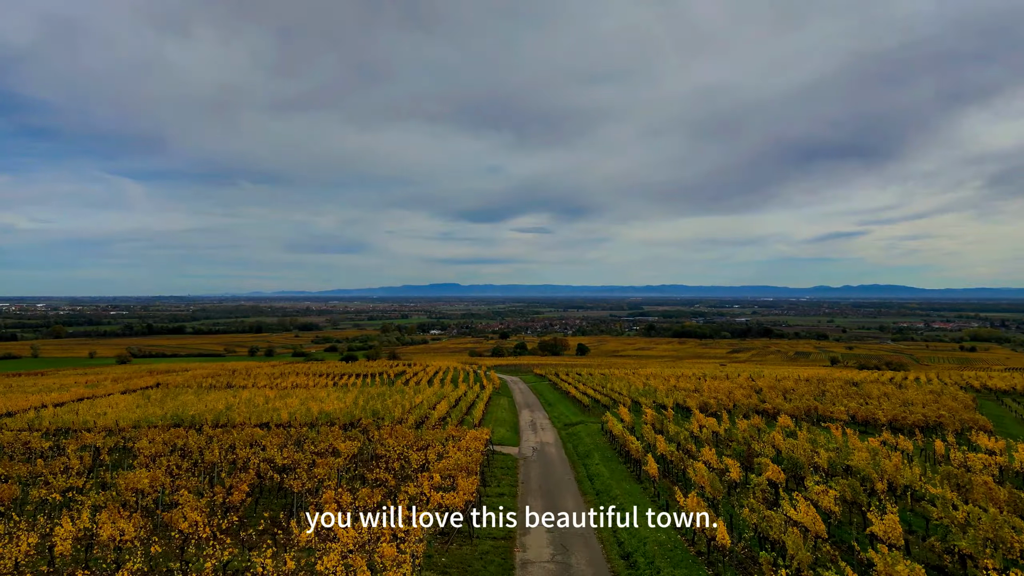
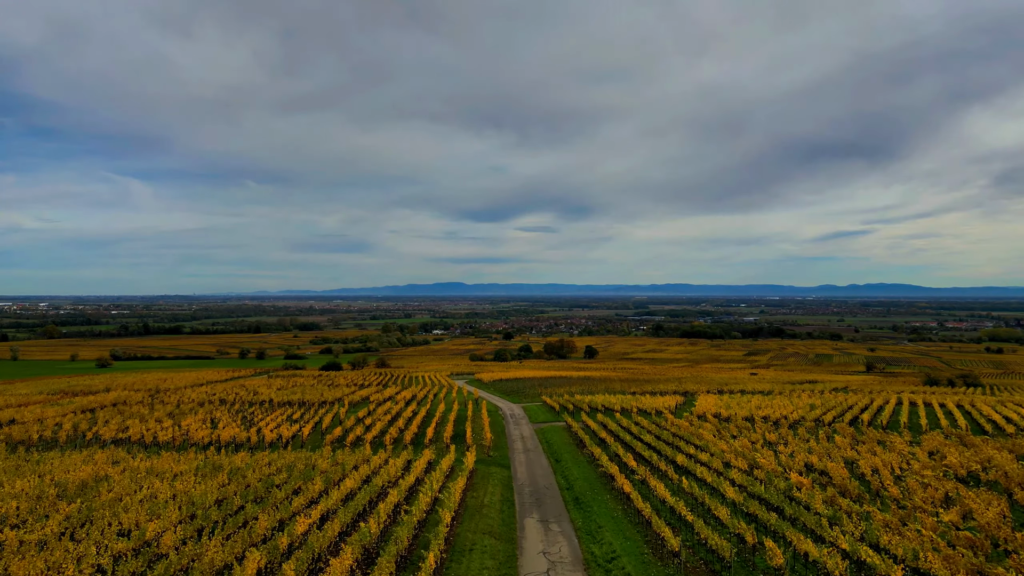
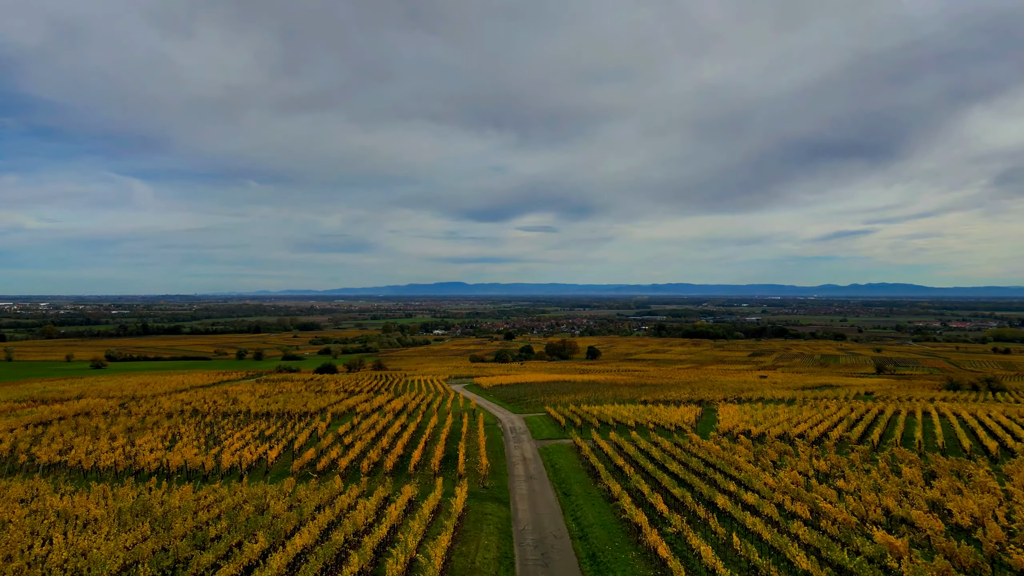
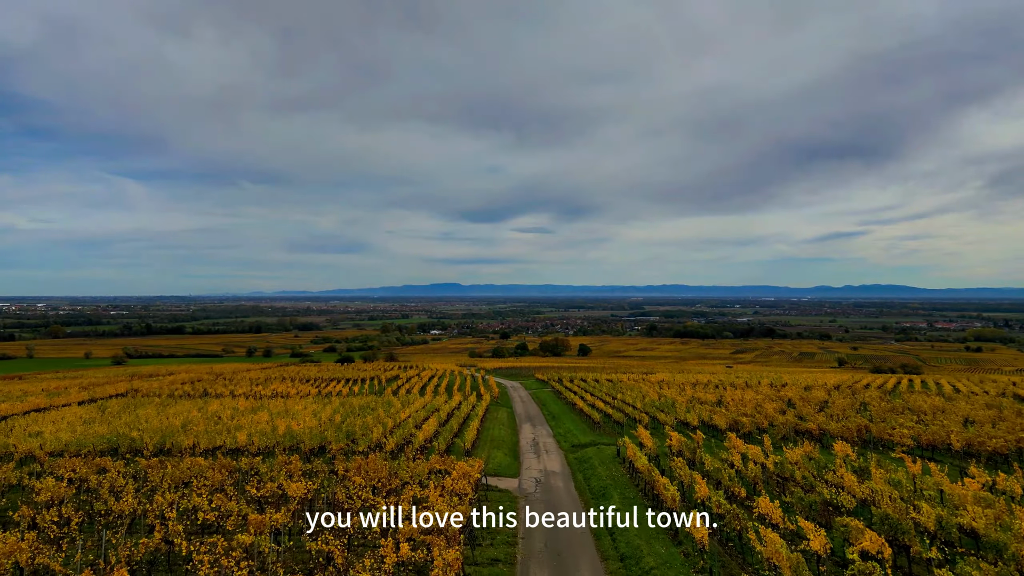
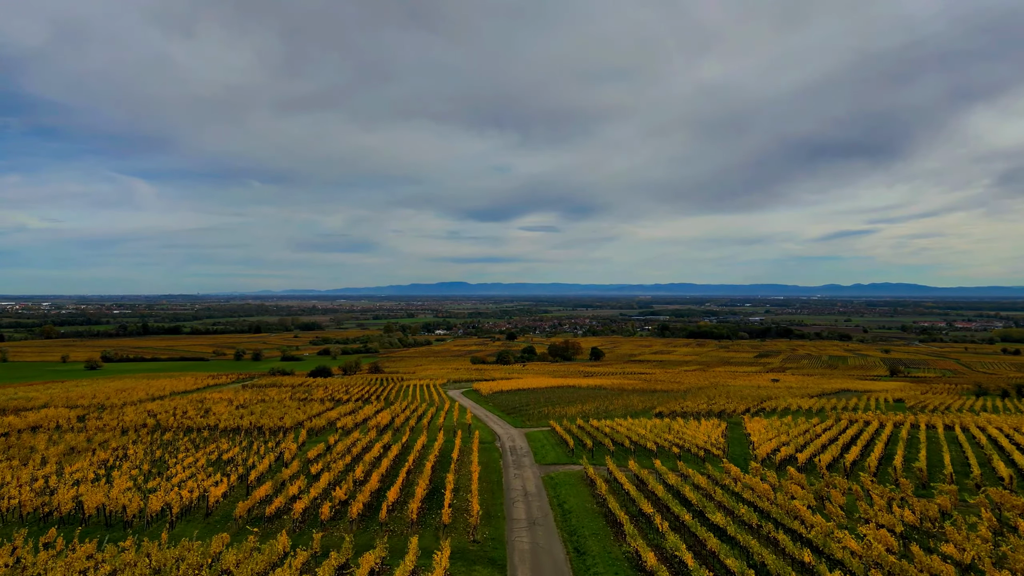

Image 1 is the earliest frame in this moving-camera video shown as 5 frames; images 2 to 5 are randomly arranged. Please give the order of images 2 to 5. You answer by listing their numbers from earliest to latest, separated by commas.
4, 2, 3, 5
